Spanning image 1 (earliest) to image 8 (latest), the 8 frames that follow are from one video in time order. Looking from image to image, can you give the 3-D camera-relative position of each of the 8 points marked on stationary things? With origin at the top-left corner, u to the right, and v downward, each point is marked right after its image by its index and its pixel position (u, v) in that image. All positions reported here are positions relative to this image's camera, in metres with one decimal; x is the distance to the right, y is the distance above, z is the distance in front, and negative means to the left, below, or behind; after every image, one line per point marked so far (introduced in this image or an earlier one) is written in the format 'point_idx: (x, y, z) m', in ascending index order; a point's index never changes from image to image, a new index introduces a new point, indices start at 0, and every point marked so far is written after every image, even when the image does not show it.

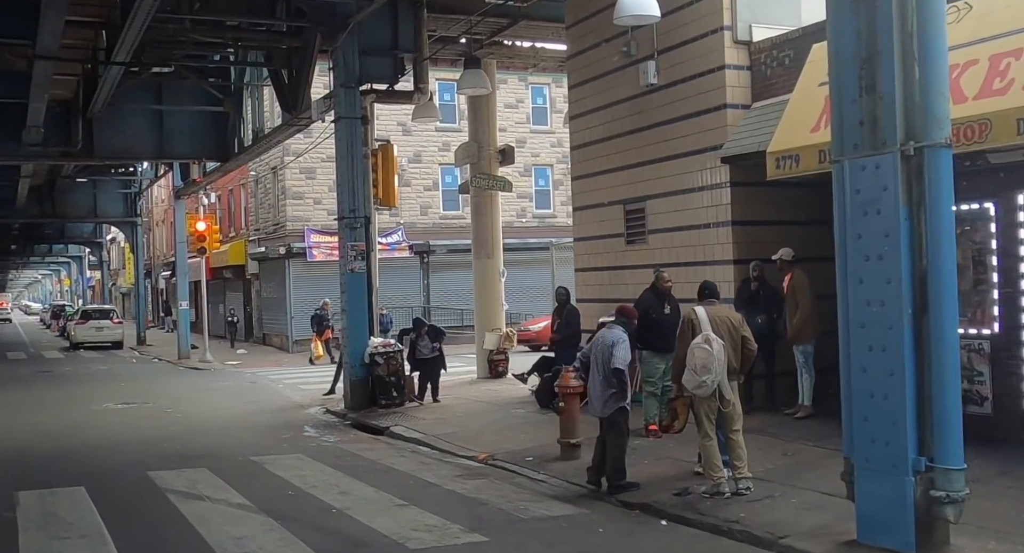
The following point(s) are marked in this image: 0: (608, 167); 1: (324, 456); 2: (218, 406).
0: (+1.4, +1.6, +14.7) m
1: (-2.1, -2.1, +11.1) m
2: (-5.0, -2.2, +16.6) m
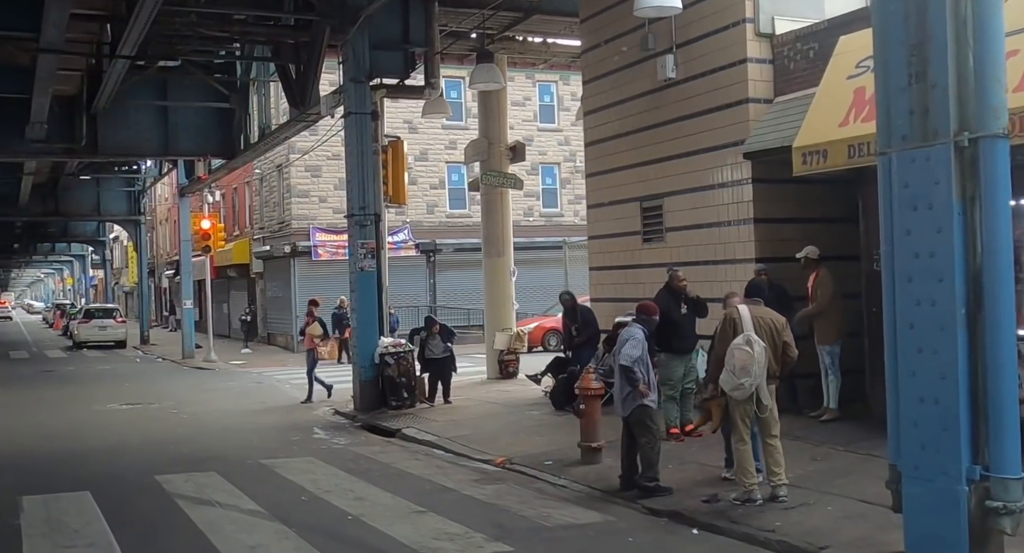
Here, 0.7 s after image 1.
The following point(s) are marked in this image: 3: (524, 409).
0: (+1.6, +1.6, +14.4) m
1: (-2.0, -2.0, +10.8) m
2: (-4.8, -2.2, +16.3) m
3: (+0.2, -1.9, +13.8) m
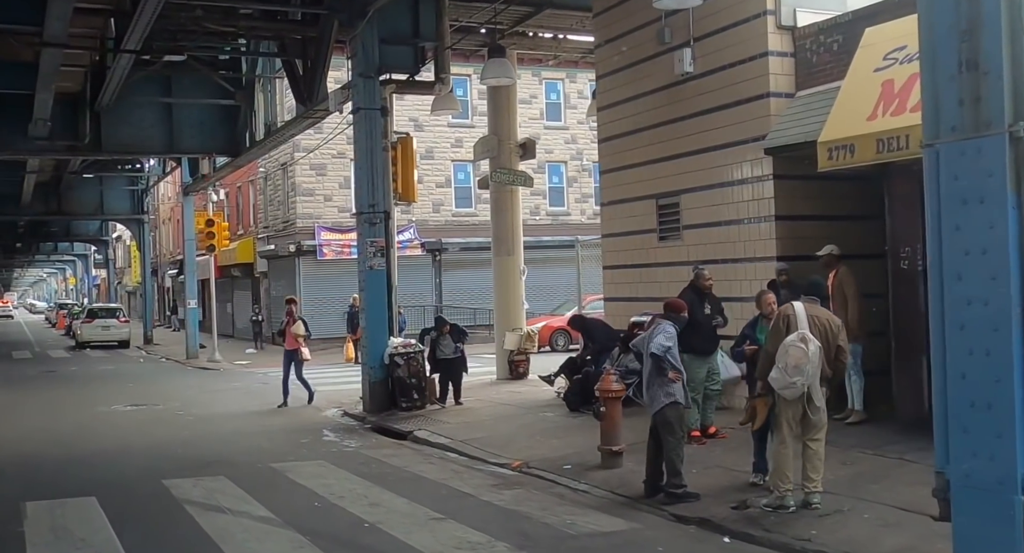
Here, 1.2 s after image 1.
0: (+1.8, +1.7, +14.1) m
1: (-1.8, -2.0, +10.5) m
2: (-4.6, -2.2, +16.0) m
3: (+0.3, -1.8, +13.5) m
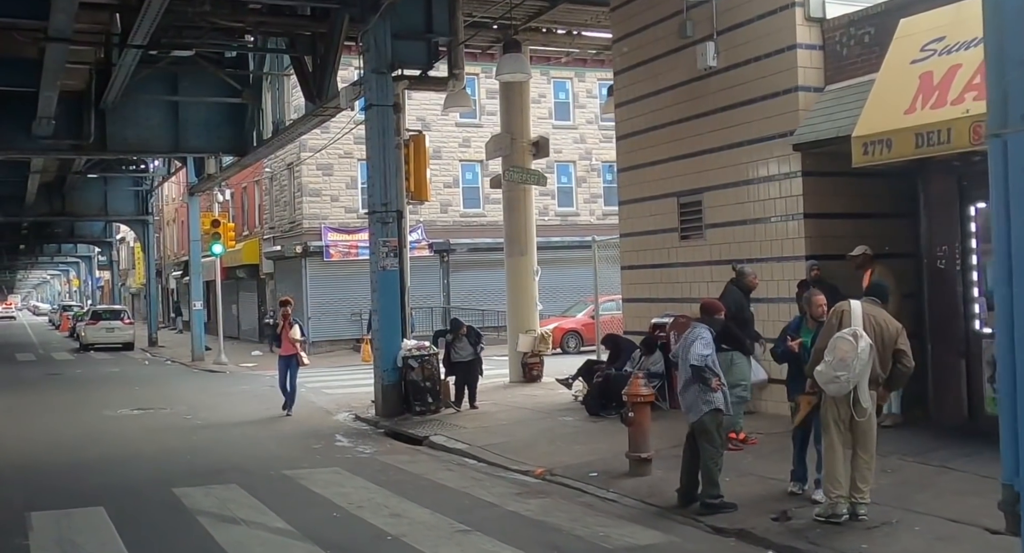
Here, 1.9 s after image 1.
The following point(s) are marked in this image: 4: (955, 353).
0: (+2.1, +1.7, +13.7) m
1: (-1.5, -2.0, +10.2) m
2: (-4.4, -2.2, +15.7) m
3: (+0.6, -1.8, +13.2) m
4: (+4.6, -0.8, +10.1) m
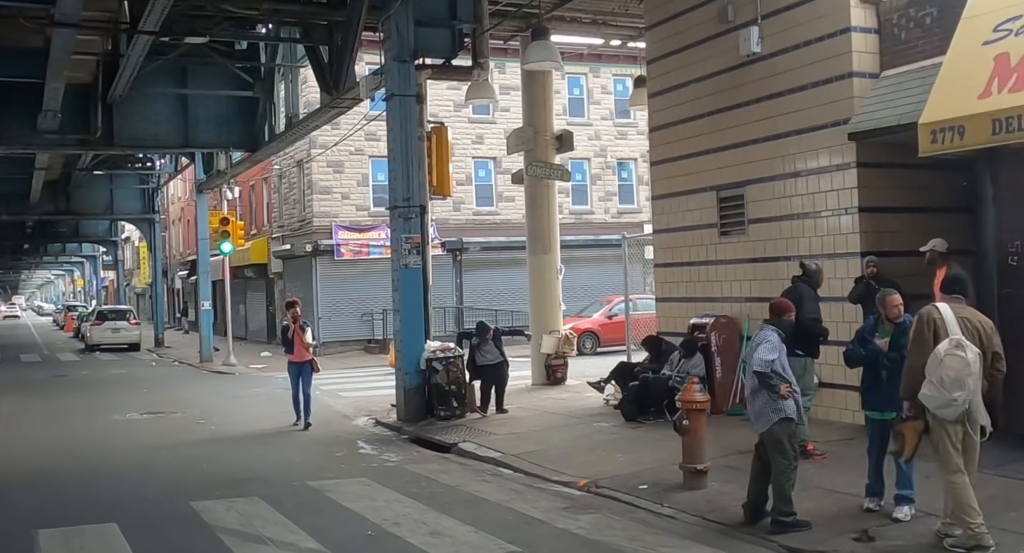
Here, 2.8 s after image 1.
0: (+2.5, +1.7, +13.0) m
1: (-1.2, -2.0, +9.5) m
2: (-4.0, -2.1, +15.0) m
3: (+1.0, -1.8, +12.5) m
4: (+5.0, -0.8, +9.4) m
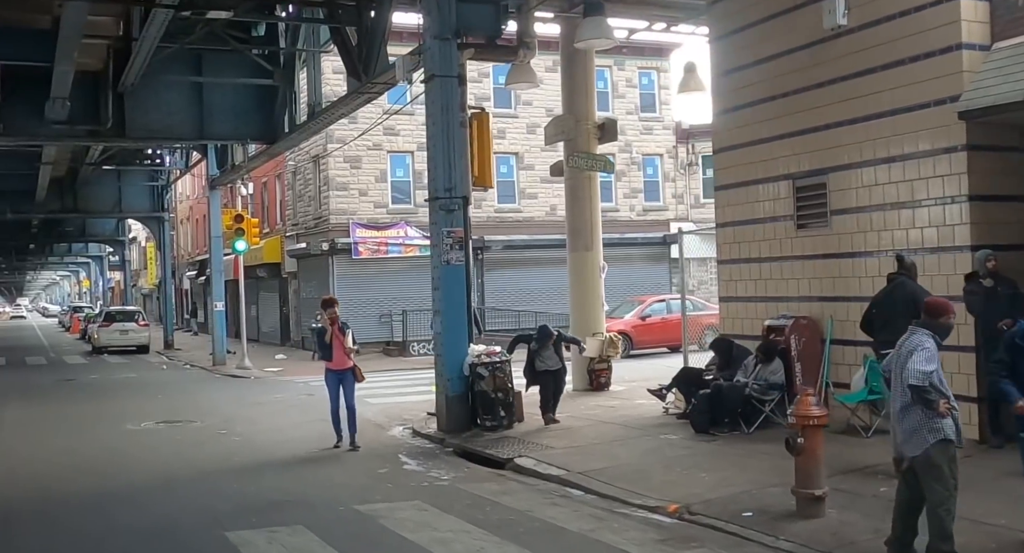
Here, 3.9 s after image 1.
0: (+3.1, +1.7, +11.9) m
1: (-0.5, -2.0, +8.3) m
2: (-3.3, -2.1, +13.9) m
3: (+1.6, -1.8, +11.3) m
4: (+5.6, -0.7, +8.2) m
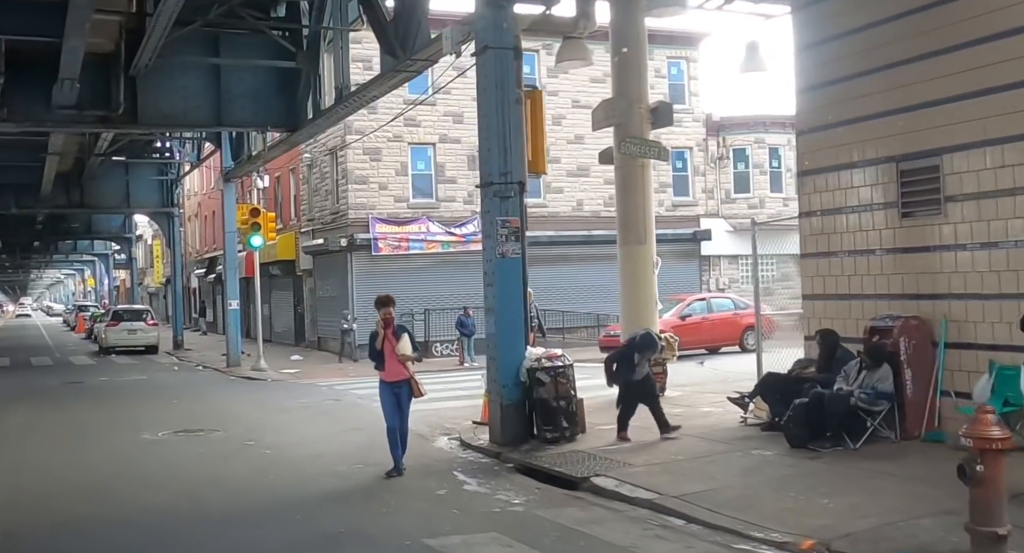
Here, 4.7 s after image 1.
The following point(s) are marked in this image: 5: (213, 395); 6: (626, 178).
0: (+3.8, +1.8, +10.6) m
1: (+0.2, -1.9, +7.1) m
2: (-2.6, -2.0, +12.6) m
3: (+2.3, -1.7, +10.0) m
4: (+6.3, -0.7, +6.9) m
5: (-5.6, -2.2, +18.1) m
6: (+1.8, +1.5, +15.3) m
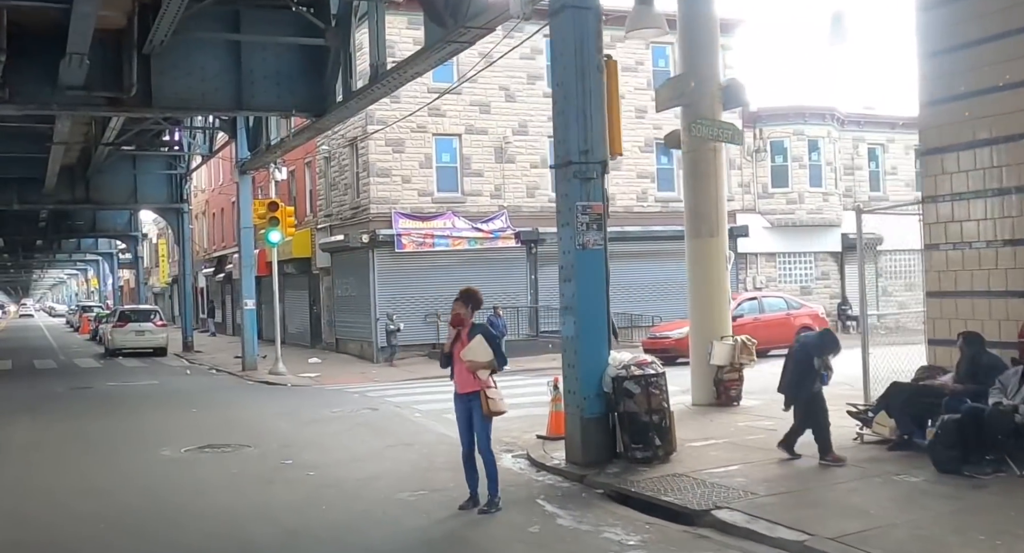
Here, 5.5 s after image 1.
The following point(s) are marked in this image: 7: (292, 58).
0: (+4.6, +1.8, +9.0) m
1: (+1.0, -1.8, +5.5) m
2: (-1.8, -2.0, +11.1) m
3: (+3.1, -1.7, +8.5) m
4: (+7.1, -0.6, +5.4) m
5: (-4.8, -2.1, +16.6) m
6: (+2.6, +1.6, +13.8) m
7: (-4.0, +3.9, +17.7) m
